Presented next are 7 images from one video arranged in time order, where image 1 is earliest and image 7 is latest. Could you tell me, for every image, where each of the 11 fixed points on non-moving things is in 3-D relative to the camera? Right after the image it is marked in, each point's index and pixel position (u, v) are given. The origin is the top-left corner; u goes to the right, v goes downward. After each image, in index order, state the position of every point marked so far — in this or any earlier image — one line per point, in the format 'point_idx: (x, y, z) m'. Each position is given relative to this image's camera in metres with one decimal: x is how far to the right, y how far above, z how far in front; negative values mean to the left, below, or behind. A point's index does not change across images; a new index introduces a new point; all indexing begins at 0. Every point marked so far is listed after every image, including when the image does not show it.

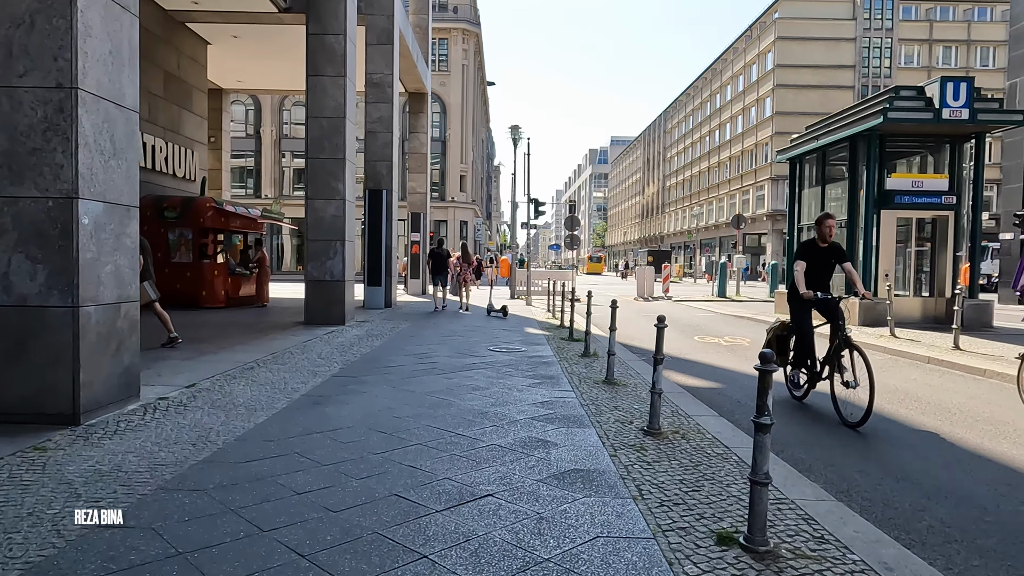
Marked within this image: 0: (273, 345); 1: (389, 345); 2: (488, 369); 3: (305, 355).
0: (-3.6, -0.9, +10.2) m
1: (-2.0, -0.9, +10.9) m
2: (-0.3, -1.0, +8.6) m
3: (-2.9, -0.9, +9.3) m
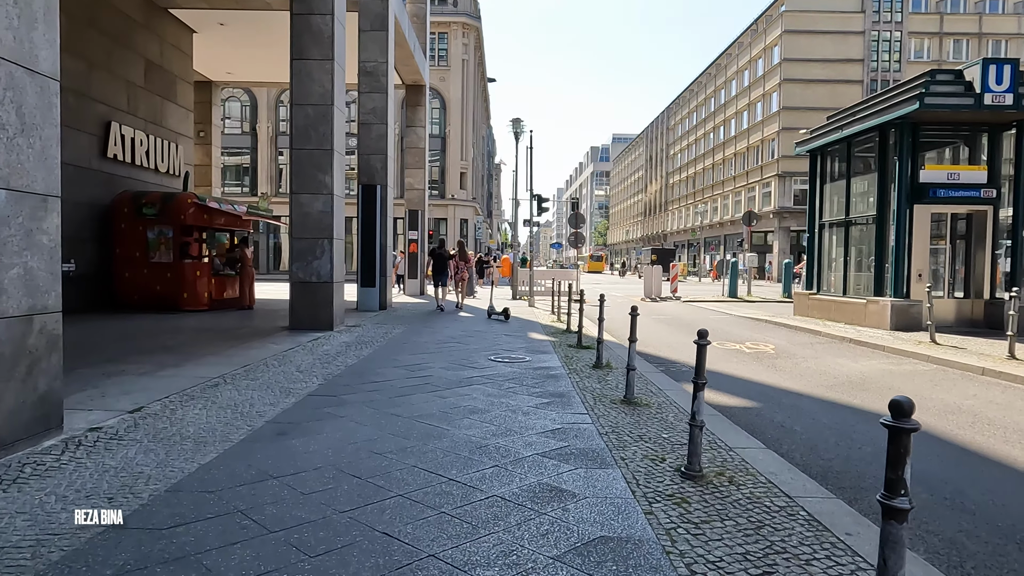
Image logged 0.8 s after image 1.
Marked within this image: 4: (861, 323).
0: (-3.6, -0.9, +9.2) m
1: (-1.9, -1.0, +9.8) m
2: (-0.3, -1.1, +7.5) m
3: (-2.8, -1.0, +8.2) m
4: (+7.3, -0.7, +14.0) m
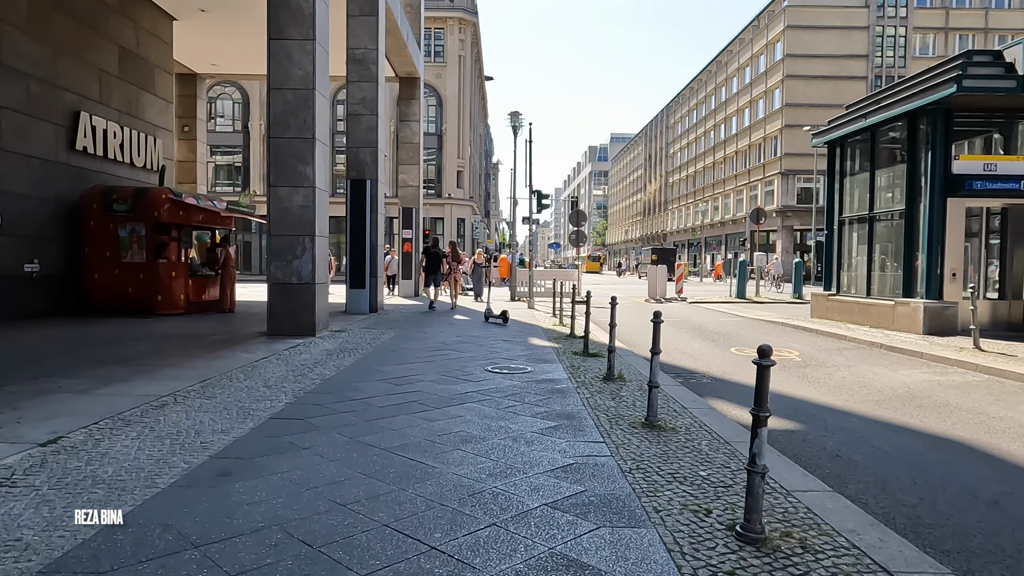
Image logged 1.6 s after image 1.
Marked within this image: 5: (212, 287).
0: (-3.6, -1.0, +8.1) m
1: (-1.9, -1.0, +8.8) m
2: (-0.3, -1.1, +6.4) m
3: (-2.8, -1.0, +7.2) m
4: (+7.2, -0.7, +12.9) m
5: (-7.2, 0.0, +16.1) m
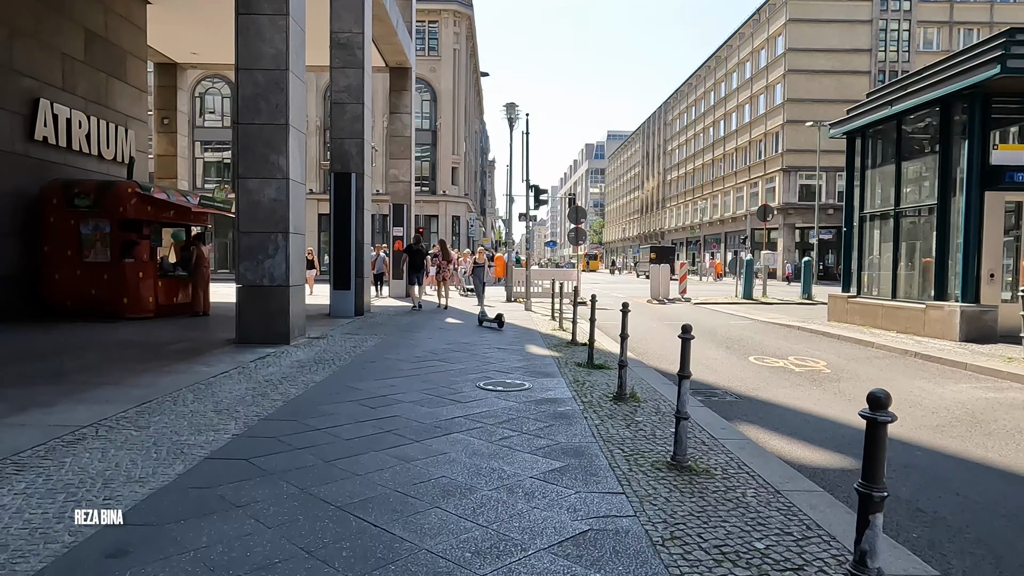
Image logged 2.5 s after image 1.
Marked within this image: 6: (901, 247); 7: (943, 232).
0: (-3.6, -1.0, +7.0) m
1: (-2.0, -1.0, +7.7) m
2: (-0.3, -1.2, +5.3) m
3: (-2.9, -1.1, +6.1) m
4: (+7.2, -0.8, +11.9) m
5: (-7.3, 0.0, +15.0) m
6: (+7.4, +0.8, +12.8) m
7: (+7.4, +1.0, +11.5) m
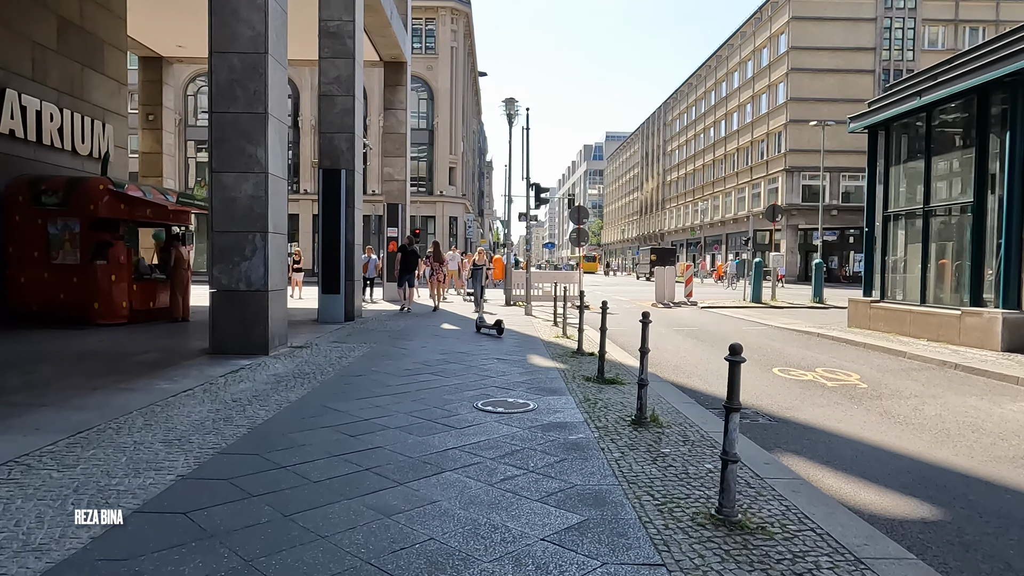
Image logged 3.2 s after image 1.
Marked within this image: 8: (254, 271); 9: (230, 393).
0: (-3.6, -1.1, +6.0) m
1: (-2.0, -1.1, +6.7) m
2: (-0.3, -1.2, +4.4) m
3: (-2.8, -1.1, +5.1) m
4: (+7.2, -0.9, +11.0) m
5: (-7.3, -0.1, +14.0) m
6: (+7.4, +0.7, +11.9) m
7: (+7.4, +0.9, +10.7) m
8: (-3.5, +0.2, +9.3) m
9: (-2.9, -1.1, +6.8) m
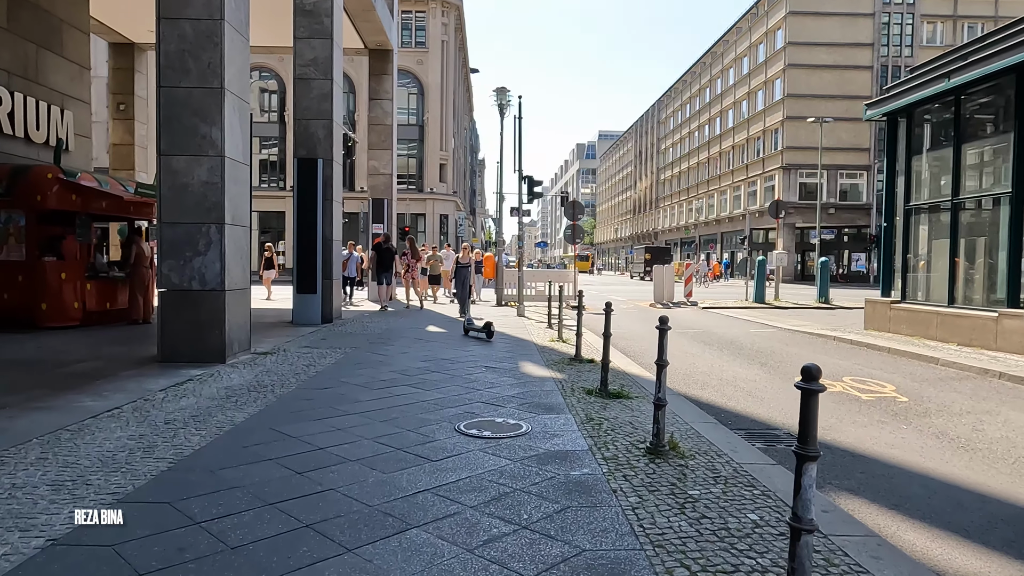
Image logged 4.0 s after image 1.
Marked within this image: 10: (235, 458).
0: (-3.7, -1.1, +4.9) m
1: (-2.1, -1.1, +5.7) m
2: (-0.3, -1.2, +3.4) m
3: (-2.9, -1.1, +4.0) m
4: (+7.0, -0.8, +10.0) m
5: (-7.5, -0.1, +12.9) m
6: (+7.2, +0.7, +10.9) m
7: (+7.3, +0.9, +9.7) m
8: (-3.7, +0.2, +8.1) m
9: (-3.0, -1.1, +5.7) m
10: (-1.8, -1.1, +4.5) m
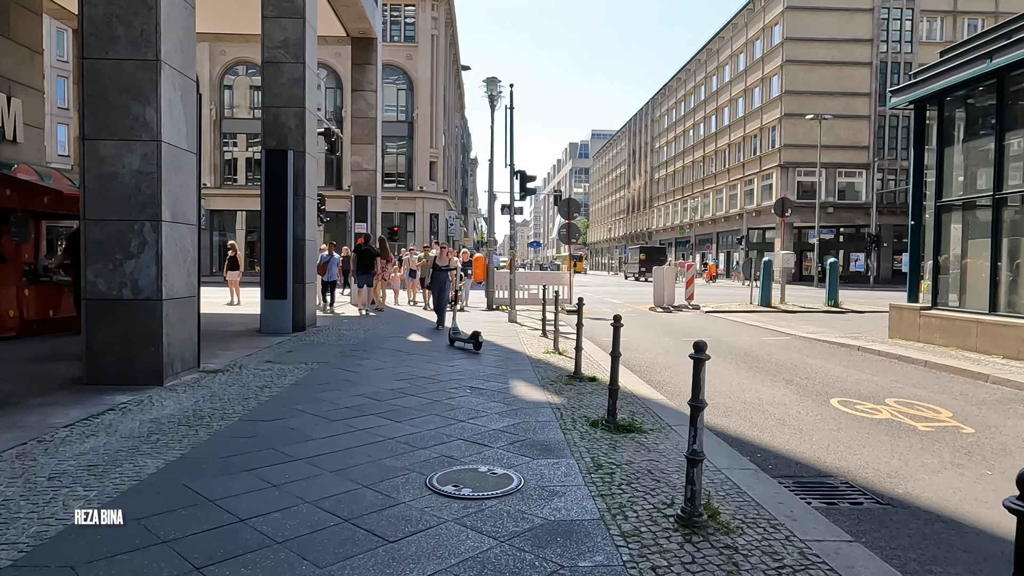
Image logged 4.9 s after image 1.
0: (-3.7, -1.1, +3.7) m
1: (-2.2, -1.2, +4.4) m
2: (-0.4, -1.3, +2.1) m
3: (-3.0, -1.2, +2.8) m
4: (+6.9, -0.9, +8.9) m
5: (-7.6, -0.2, +11.6) m
6: (+7.1, +0.6, +9.7) m
7: (+7.1, +0.8, +8.5) m
8: (-3.8, +0.2, +6.9) m
9: (-3.0, -1.1, +4.5) m
10: (-1.9, -1.2, +3.3) m
